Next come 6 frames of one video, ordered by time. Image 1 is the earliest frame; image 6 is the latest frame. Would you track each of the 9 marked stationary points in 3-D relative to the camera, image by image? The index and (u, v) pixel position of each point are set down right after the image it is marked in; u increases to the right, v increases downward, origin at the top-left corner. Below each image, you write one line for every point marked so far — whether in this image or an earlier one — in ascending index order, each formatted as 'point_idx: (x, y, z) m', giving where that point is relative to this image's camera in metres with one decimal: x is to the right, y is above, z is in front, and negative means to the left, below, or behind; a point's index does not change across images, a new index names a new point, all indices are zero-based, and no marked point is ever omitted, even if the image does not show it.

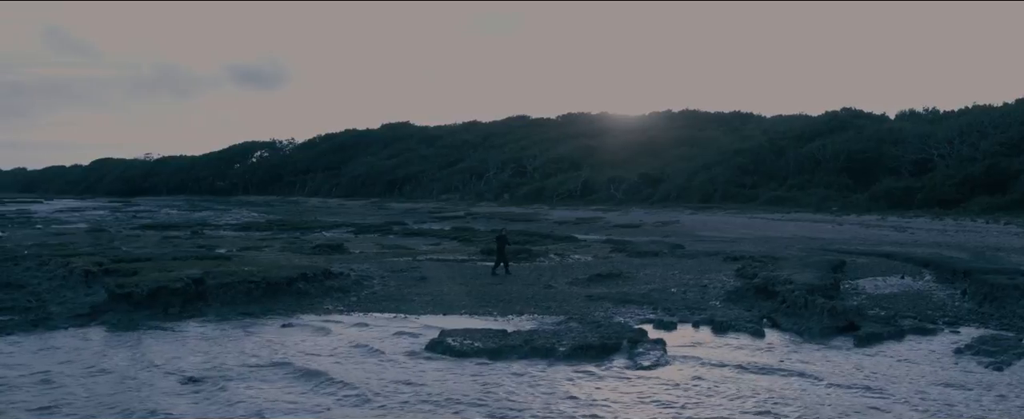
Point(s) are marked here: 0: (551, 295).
0: (+0.6, -1.3, +18.7) m
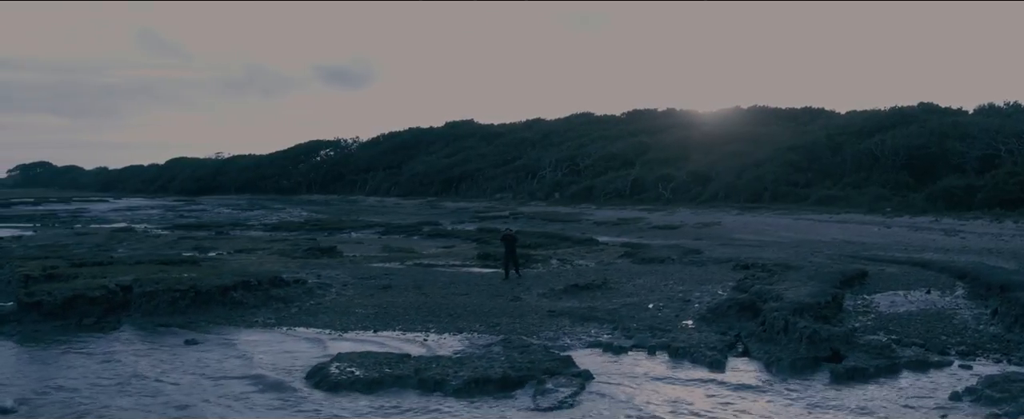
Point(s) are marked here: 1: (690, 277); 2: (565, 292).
0: (0.0, -1.3, +16.0) m
1: (+2.7, -1.0, +18.5) m
2: (+0.7, -1.1, +17.0) m
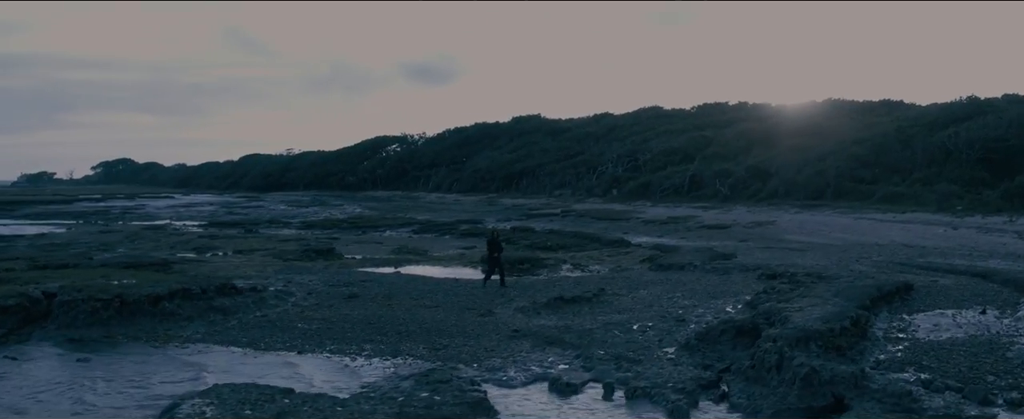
0: (-0.4, -1.3, +13.4) m
1: (+2.4, -1.0, +15.6) m
2: (+0.4, -1.1, +14.3) m
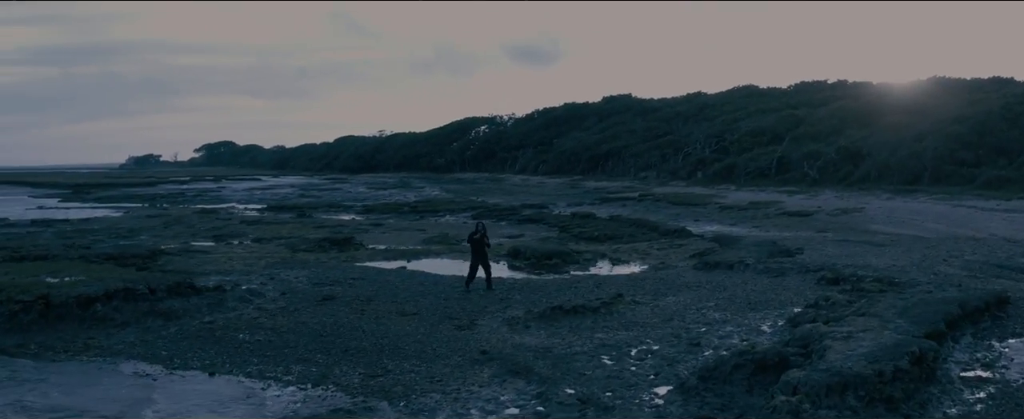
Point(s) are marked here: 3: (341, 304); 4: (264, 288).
0: (-0.6, -1.2, +10.7) m
1: (+2.4, -0.9, +12.7) m
2: (+0.3, -1.0, +11.5) m
3: (-1.9, -1.0, +13.6) m
4: (-3.0, -1.0, +15.1) m
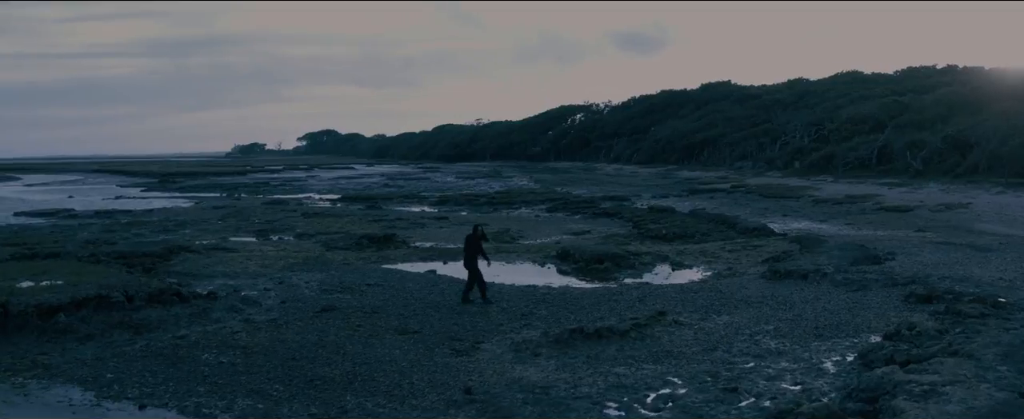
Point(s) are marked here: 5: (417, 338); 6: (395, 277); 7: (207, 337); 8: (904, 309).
0: (-0.6, -1.2, +8.7) m
1: (+2.5, -0.9, +10.4) m
2: (+0.3, -1.0, +9.4) m
3: (-1.6, -1.0, +11.7) m
4: (-2.7, -0.9, +13.3) m
5: (-0.8, -1.1, +10.2) m
6: (-1.3, -0.8, +14.1) m
7: (-2.8, -1.1, +11.1) m
8: (+3.2, -0.8, +10.0) m
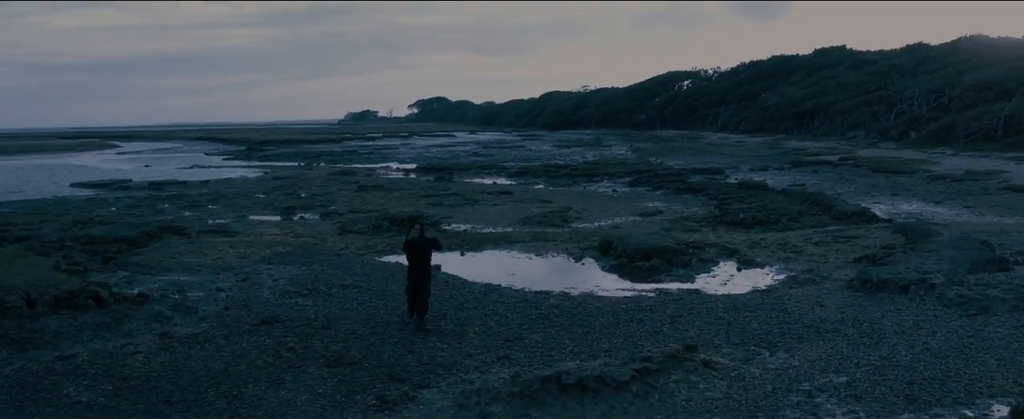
0: (-1.0, -1.2, +5.9) m
1: (+2.4, -0.8, +7.3) m
2: (0.0, -1.0, +6.5) m
3: (-1.7, -0.9, +8.9) m
4: (-2.6, -0.7, +10.6) m
5: (-1.0, -1.0, +7.4) m
6: (-1.2, -0.6, +11.3) m
7: (-2.9, -1.0, +8.4) m
8: (+2.9, -0.8, +6.8) m
